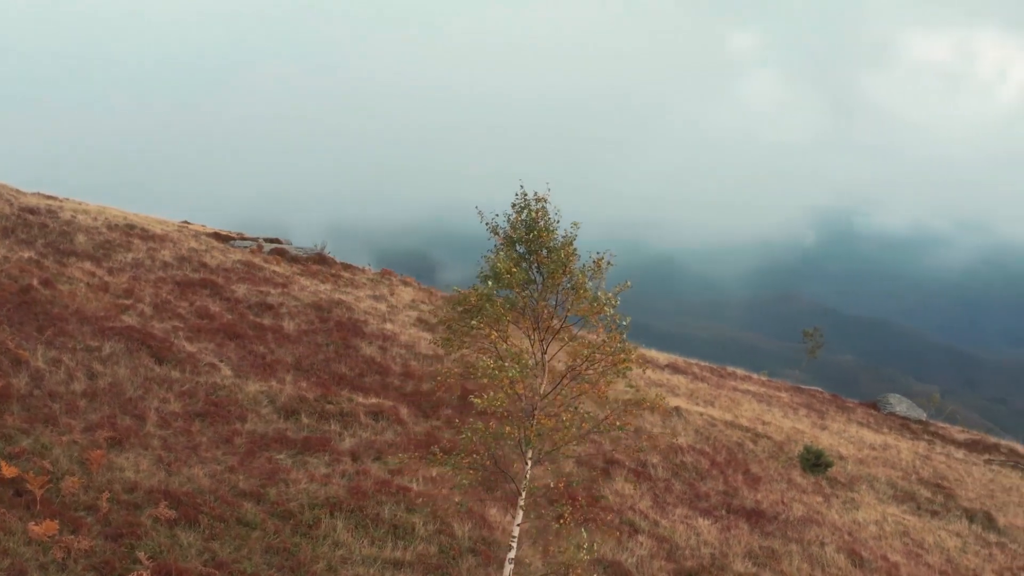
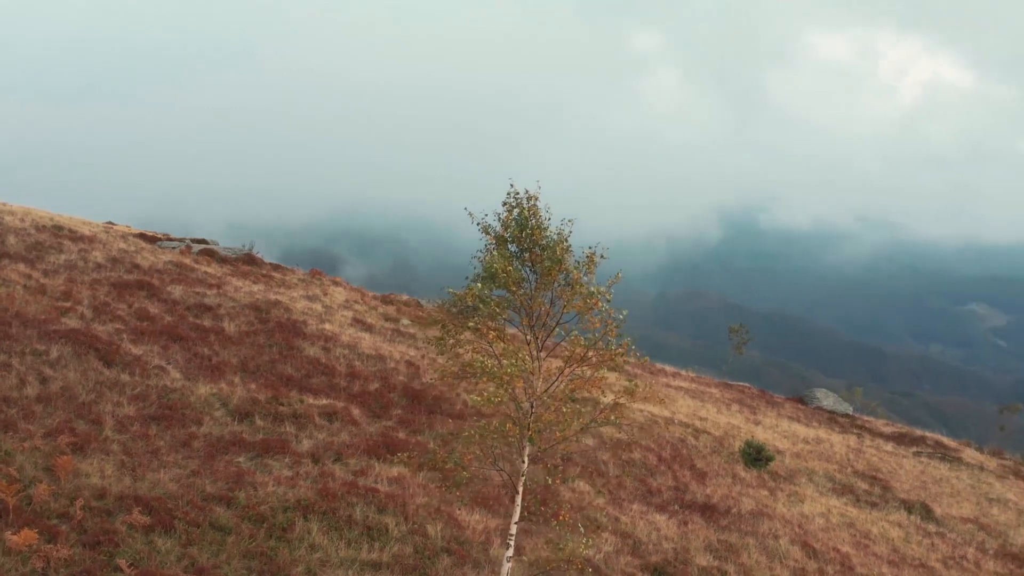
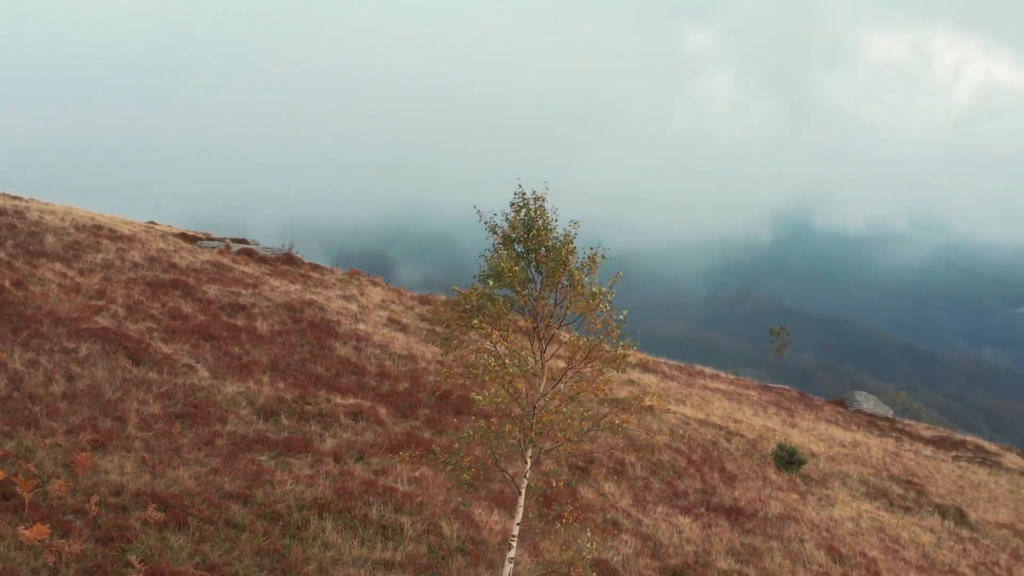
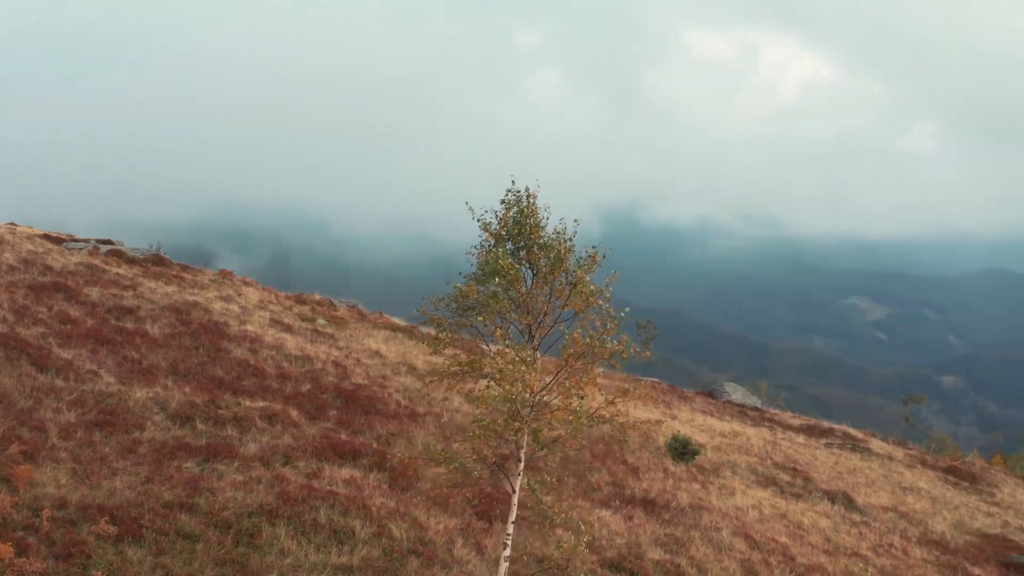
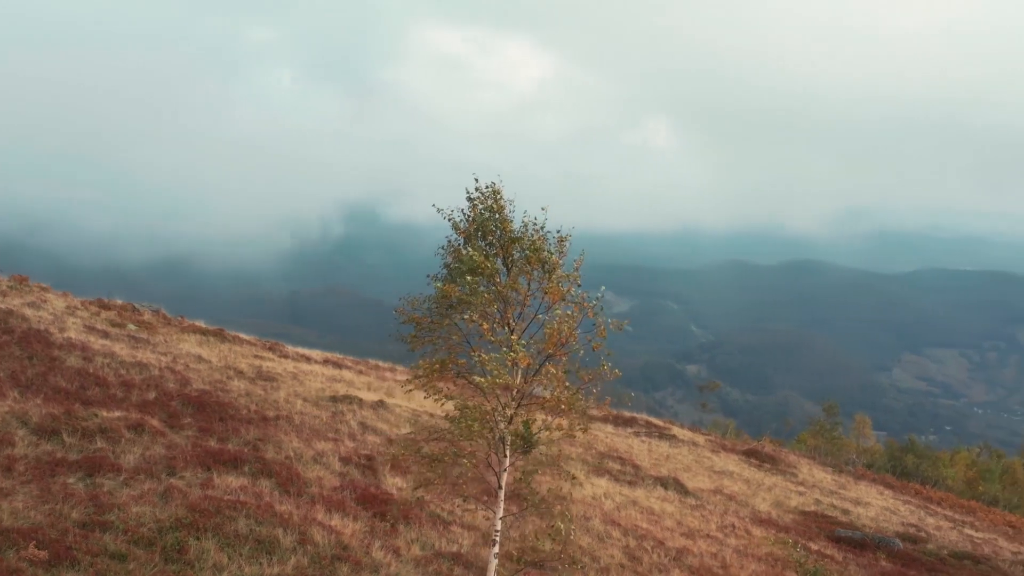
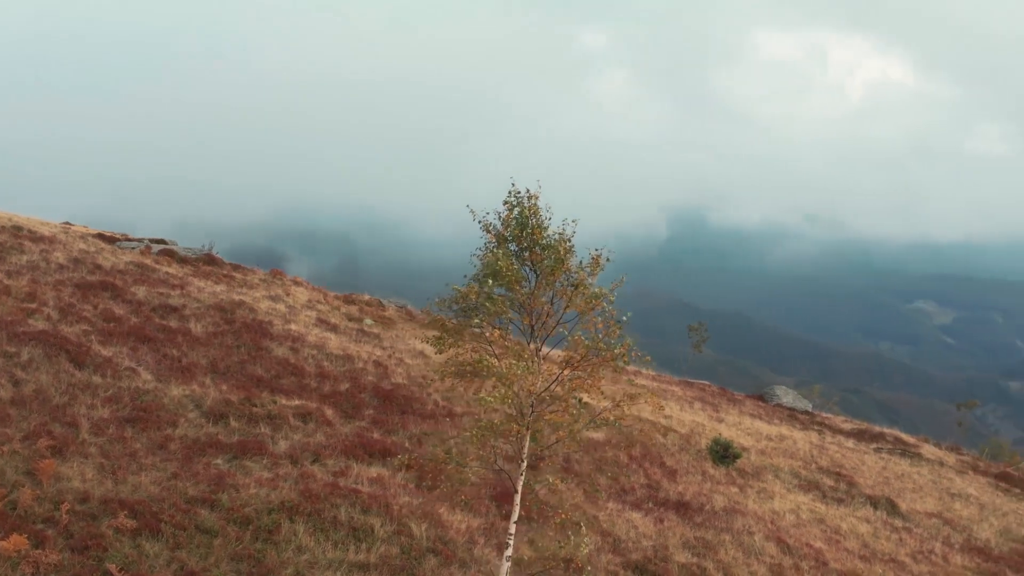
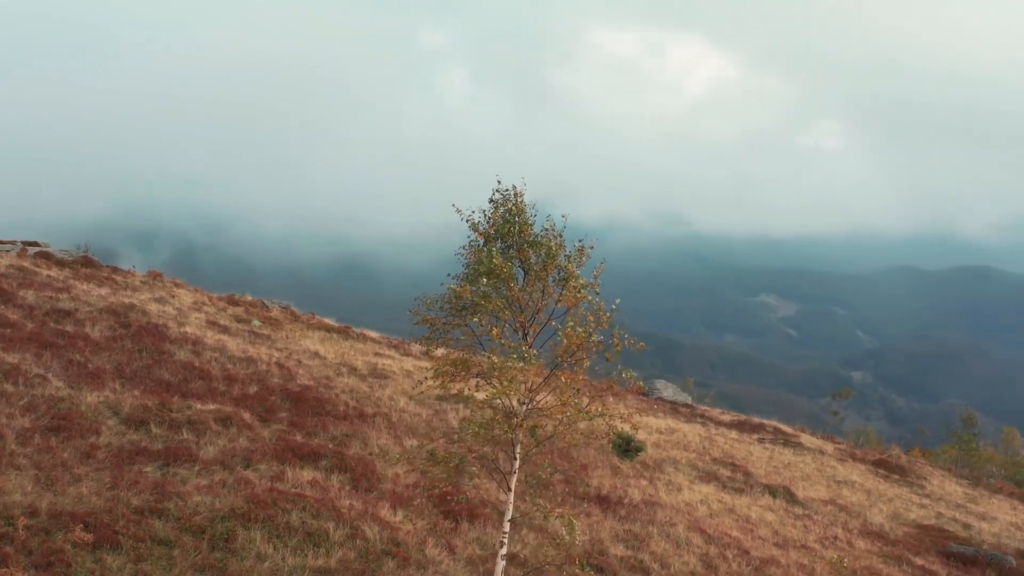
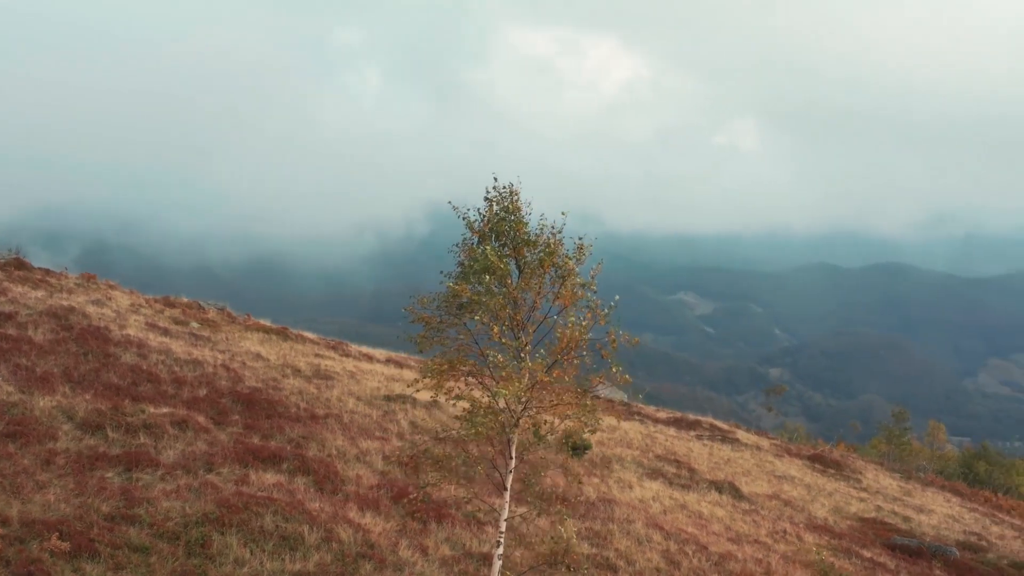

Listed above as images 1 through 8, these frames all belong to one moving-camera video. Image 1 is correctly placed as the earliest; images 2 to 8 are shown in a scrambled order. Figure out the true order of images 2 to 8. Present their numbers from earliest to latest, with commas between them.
3, 2, 6, 4, 7, 8, 5
